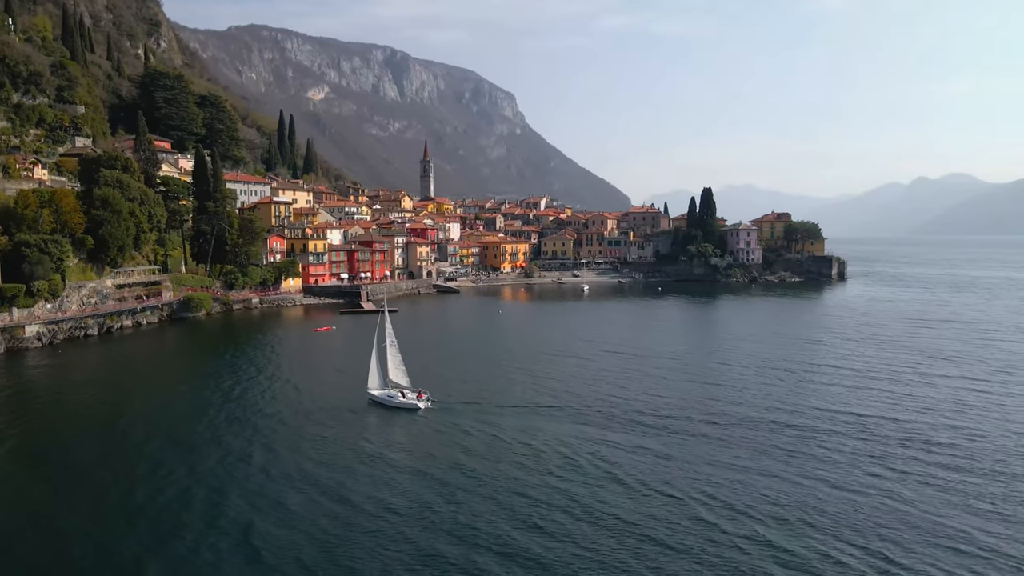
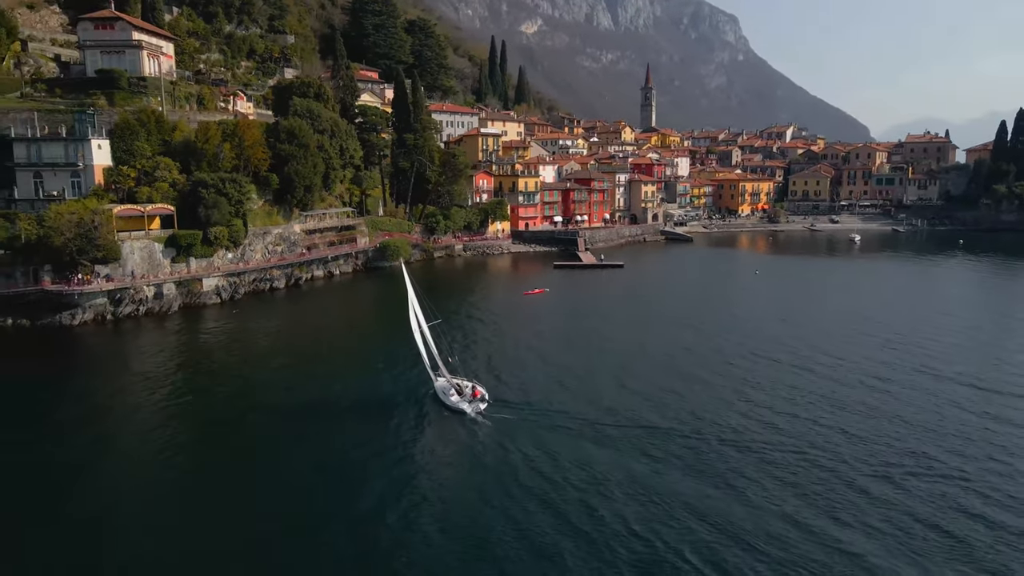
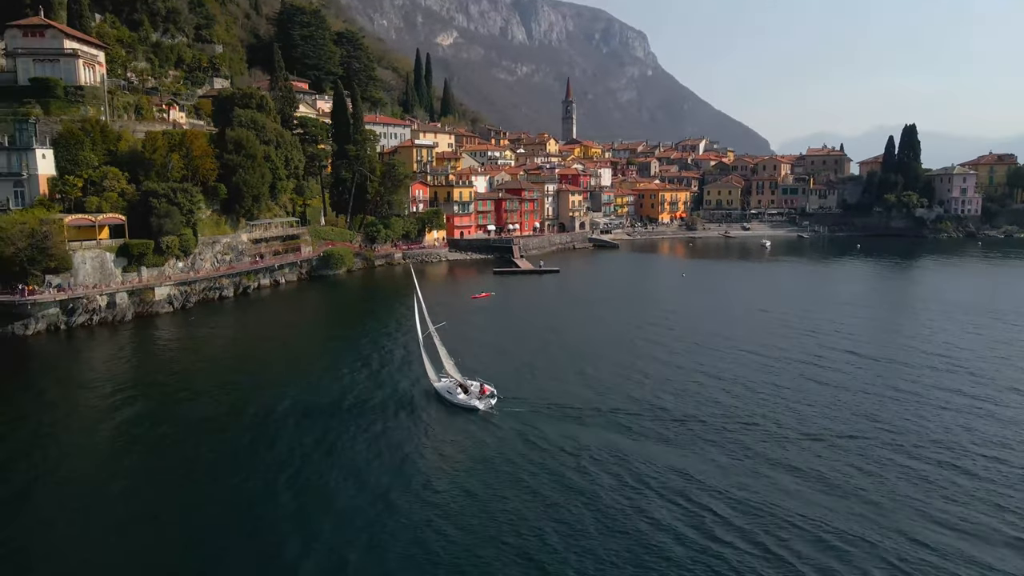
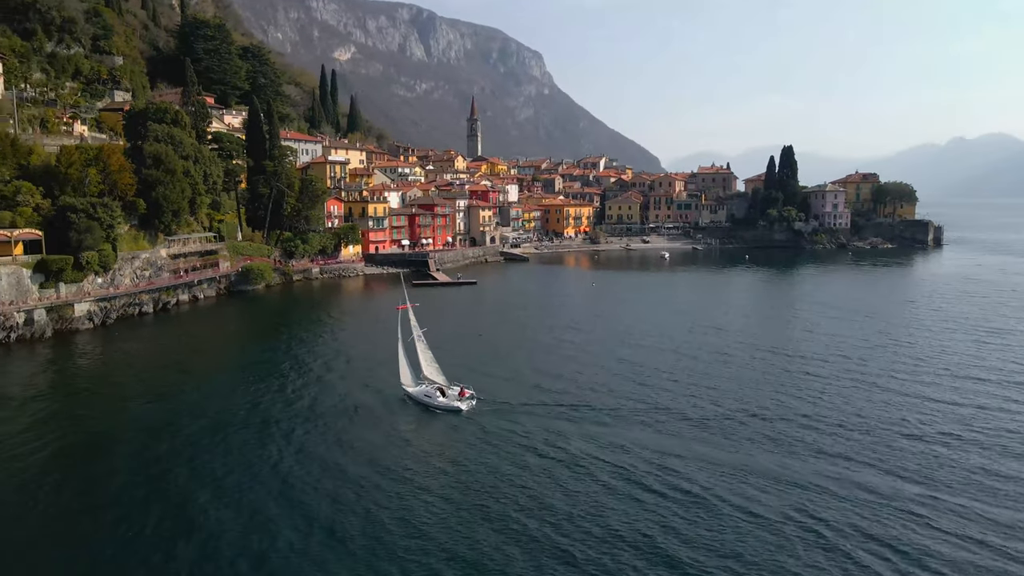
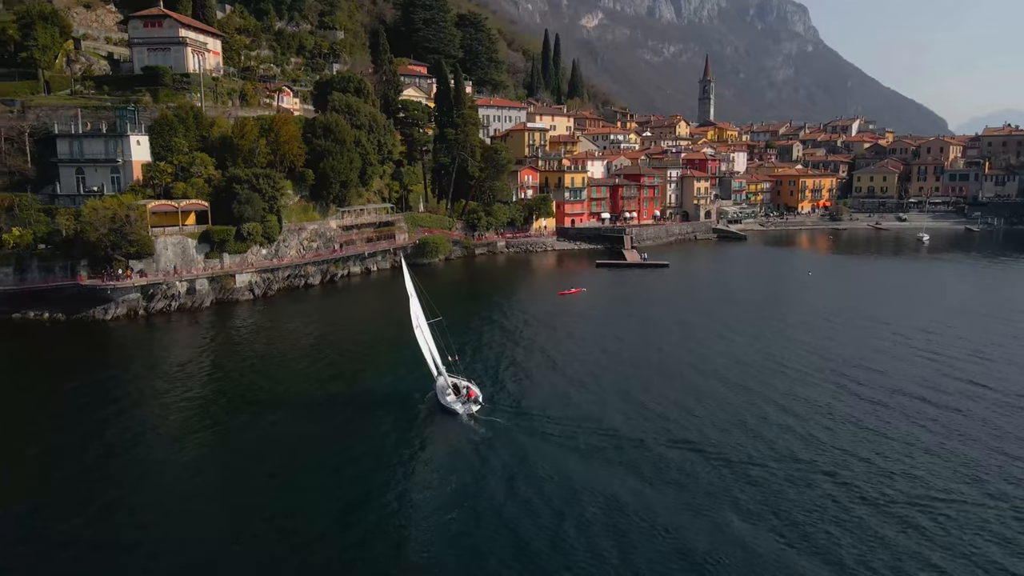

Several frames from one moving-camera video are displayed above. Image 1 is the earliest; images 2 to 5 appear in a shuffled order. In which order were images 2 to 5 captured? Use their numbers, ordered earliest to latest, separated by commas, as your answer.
4, 3, 2, 5
